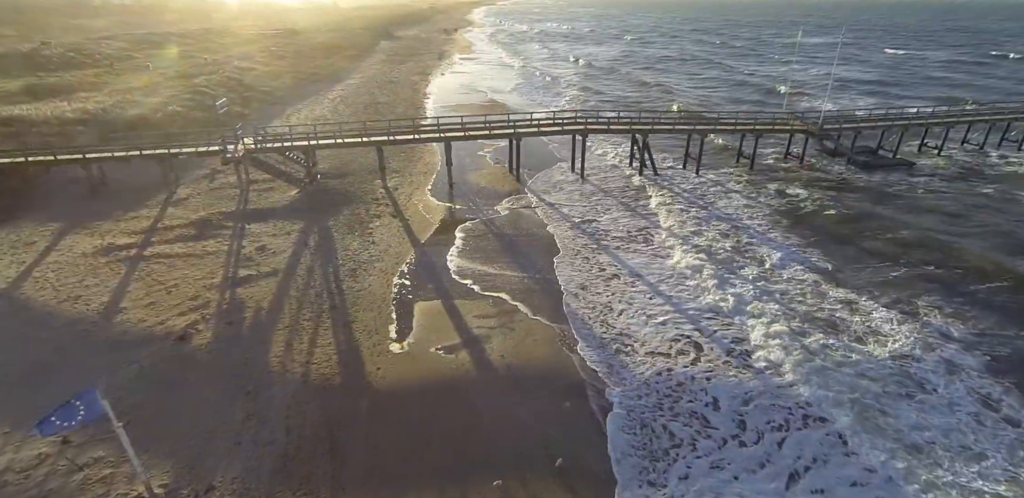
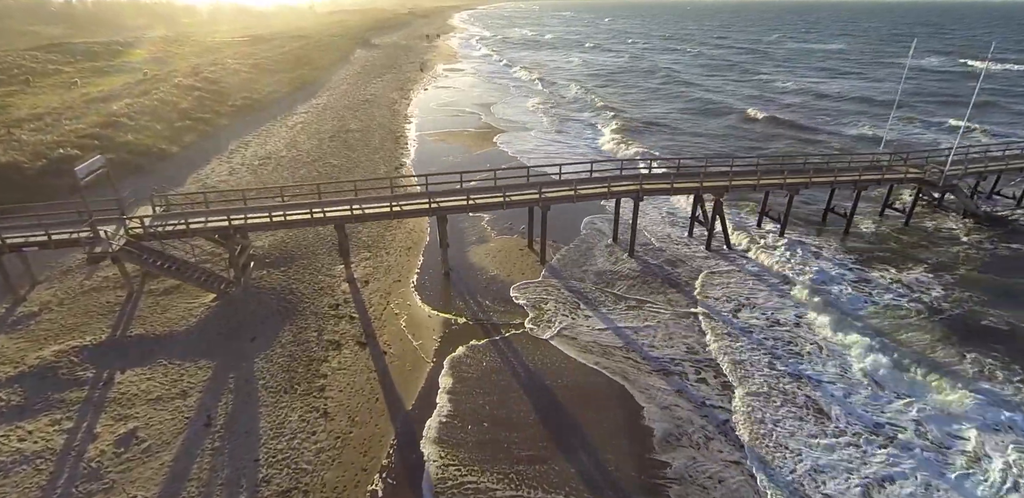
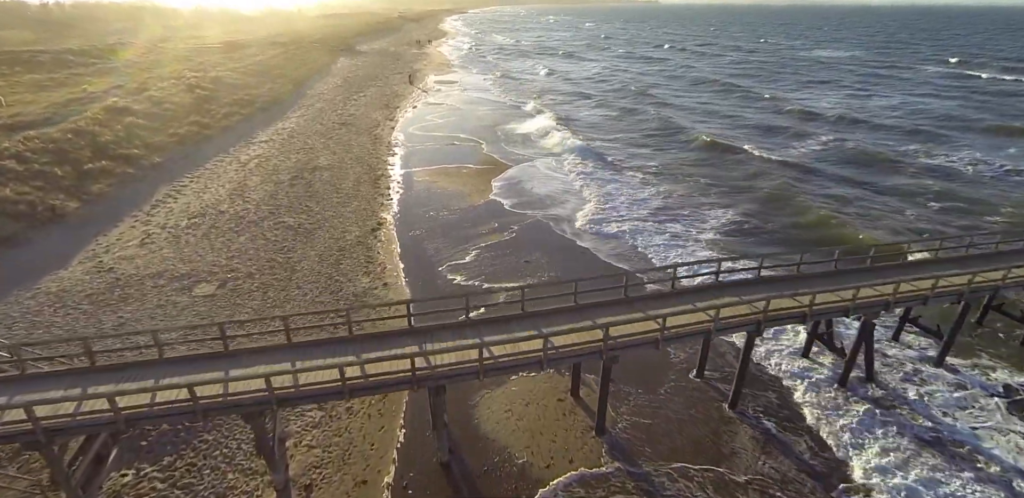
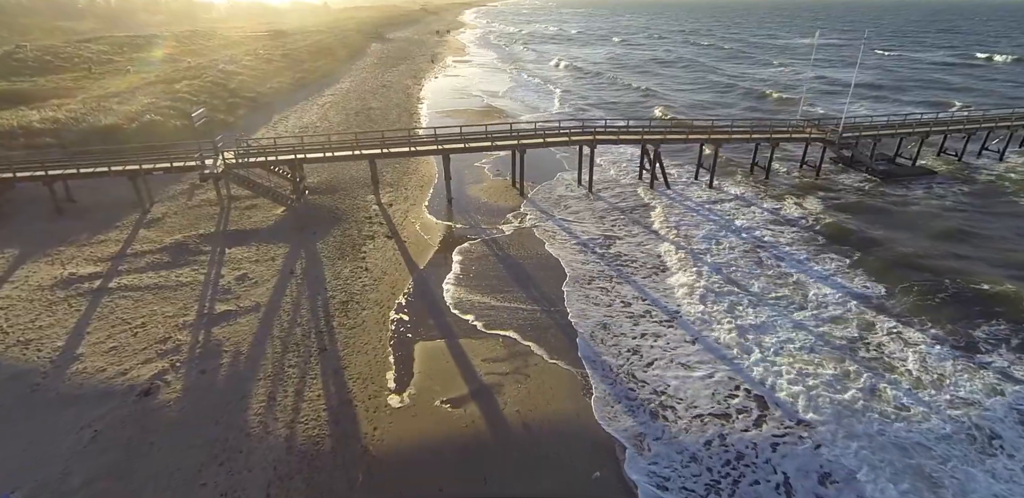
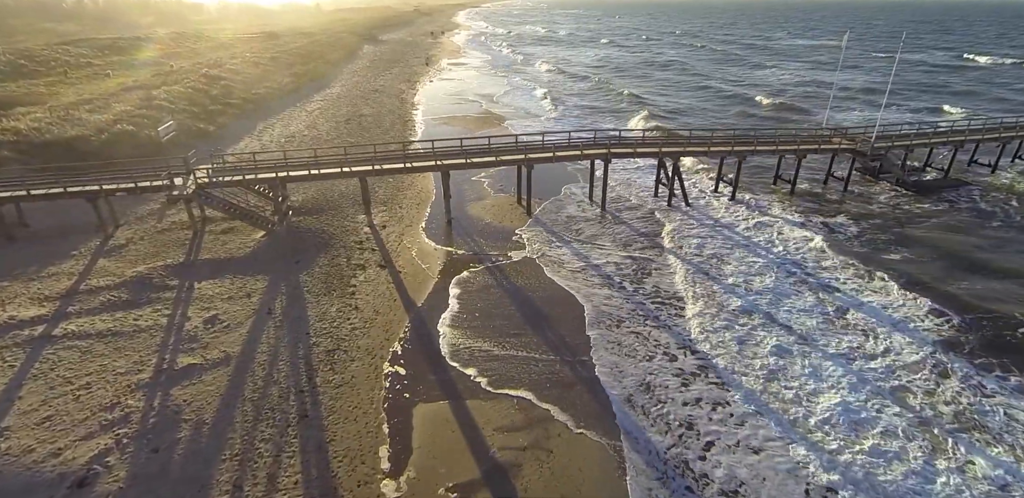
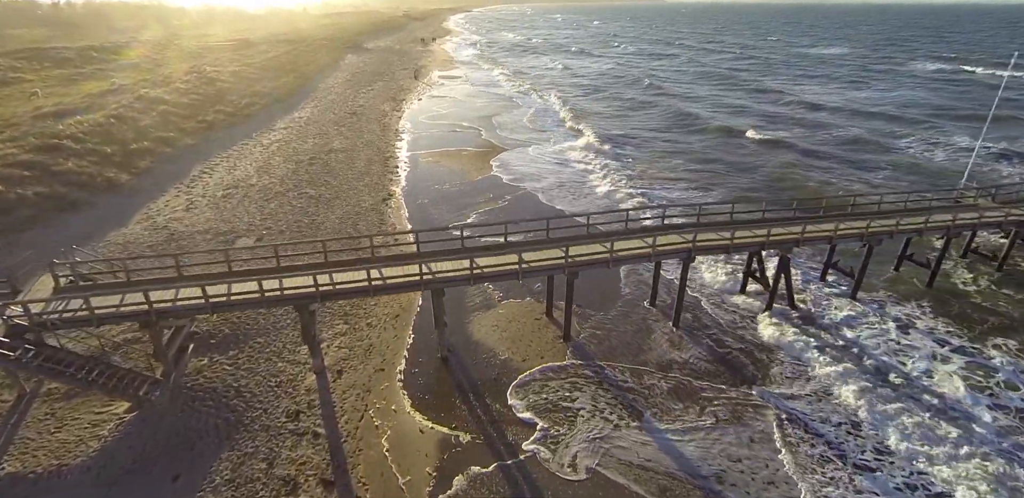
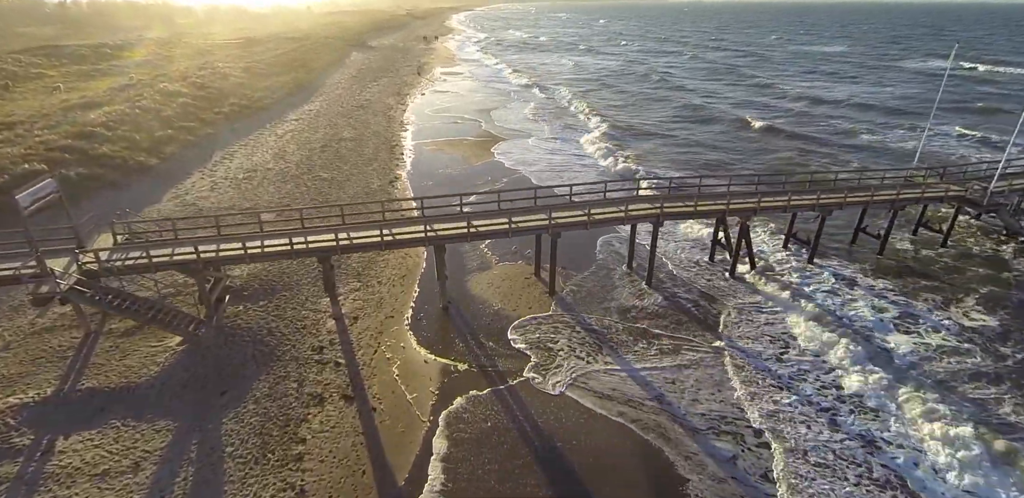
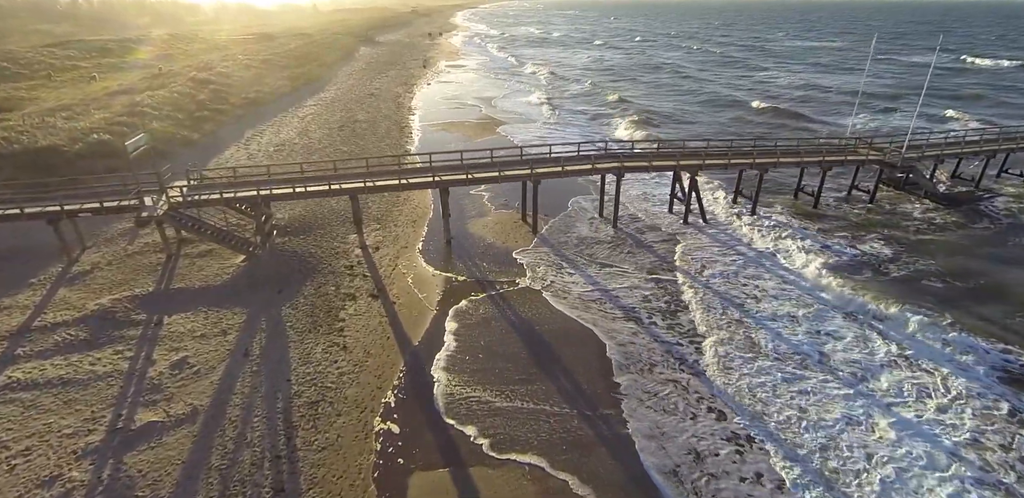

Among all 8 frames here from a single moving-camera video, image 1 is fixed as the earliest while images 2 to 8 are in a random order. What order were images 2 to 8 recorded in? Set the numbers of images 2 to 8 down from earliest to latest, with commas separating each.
4, 5, 8, 2, 7, 6, 3
